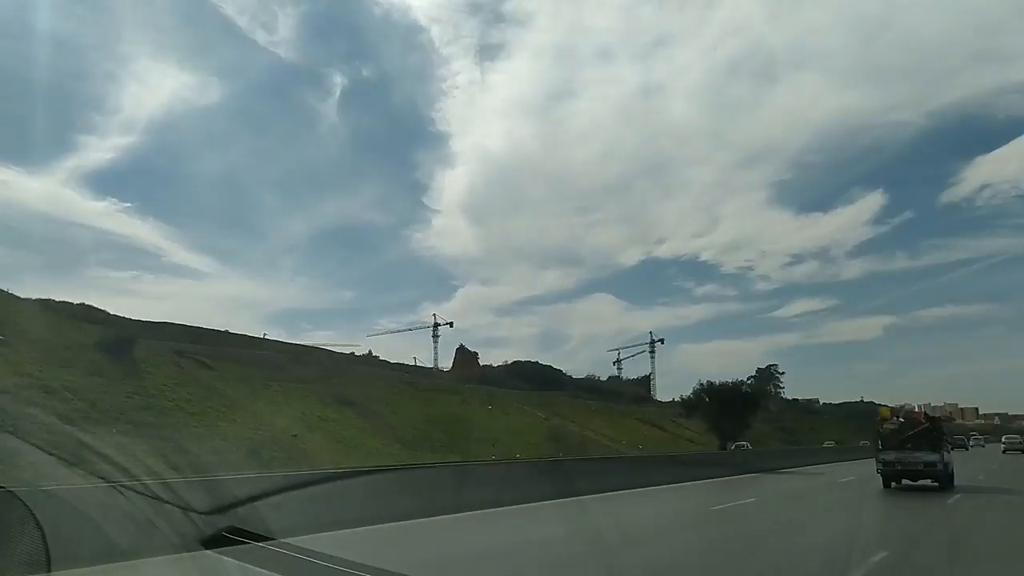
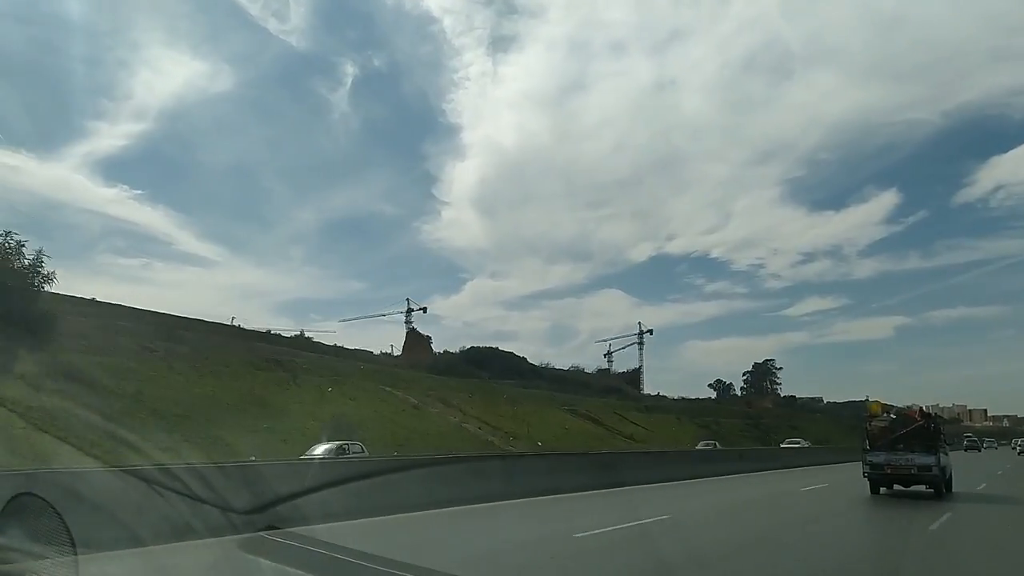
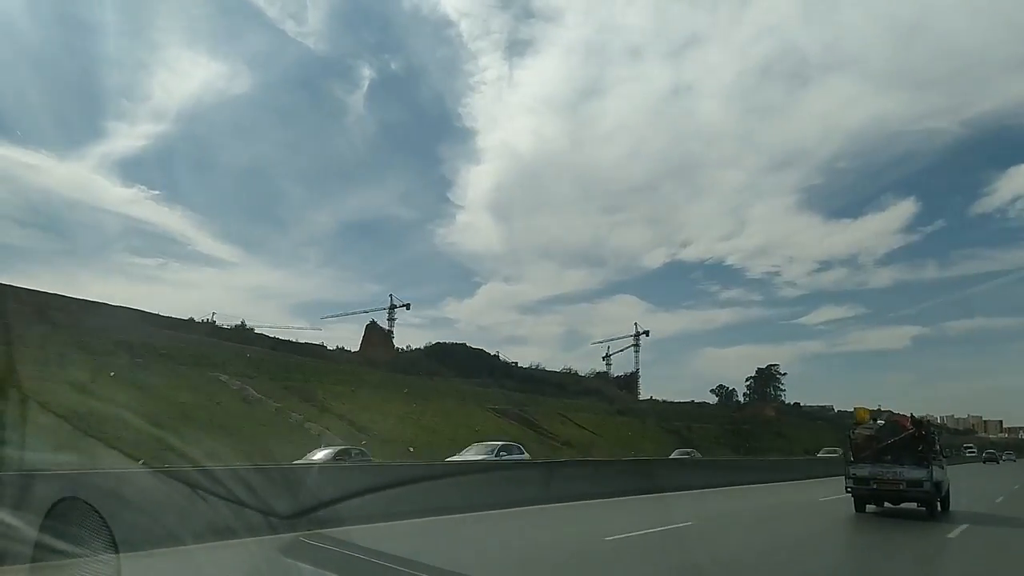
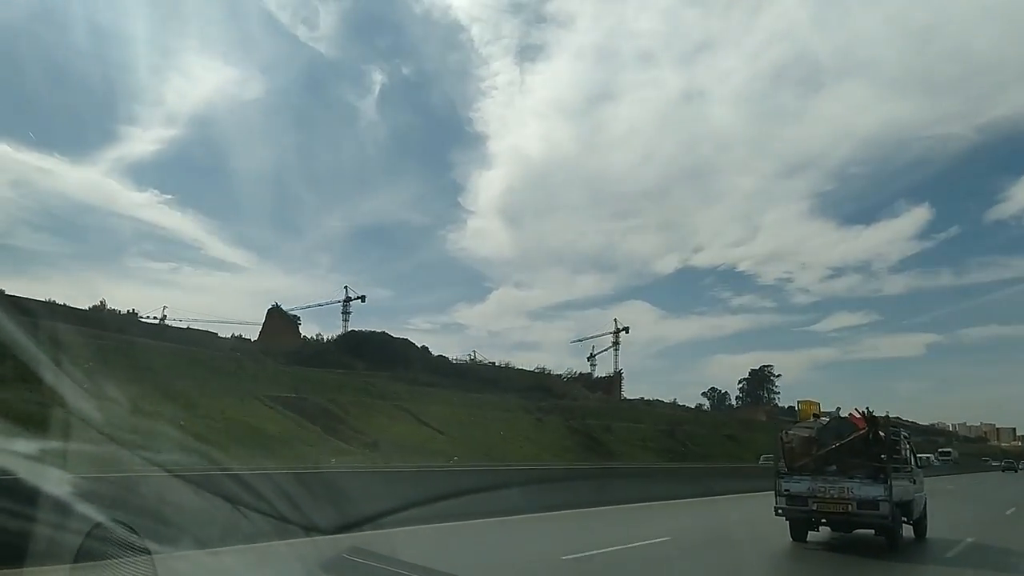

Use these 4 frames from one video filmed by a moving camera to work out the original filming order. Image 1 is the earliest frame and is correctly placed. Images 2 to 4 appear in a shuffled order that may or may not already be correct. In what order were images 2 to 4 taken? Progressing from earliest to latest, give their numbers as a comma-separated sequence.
2, 3, 4
